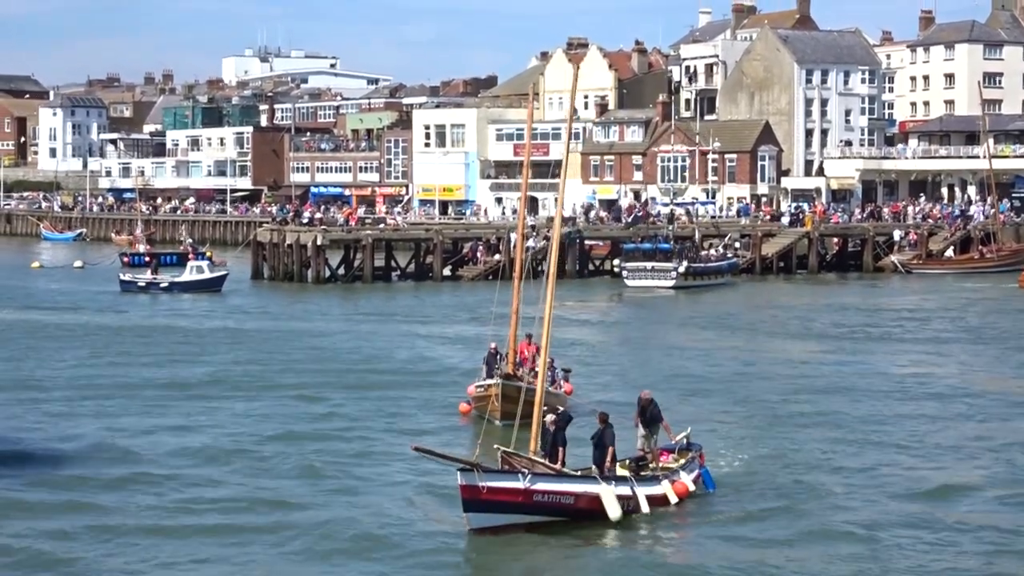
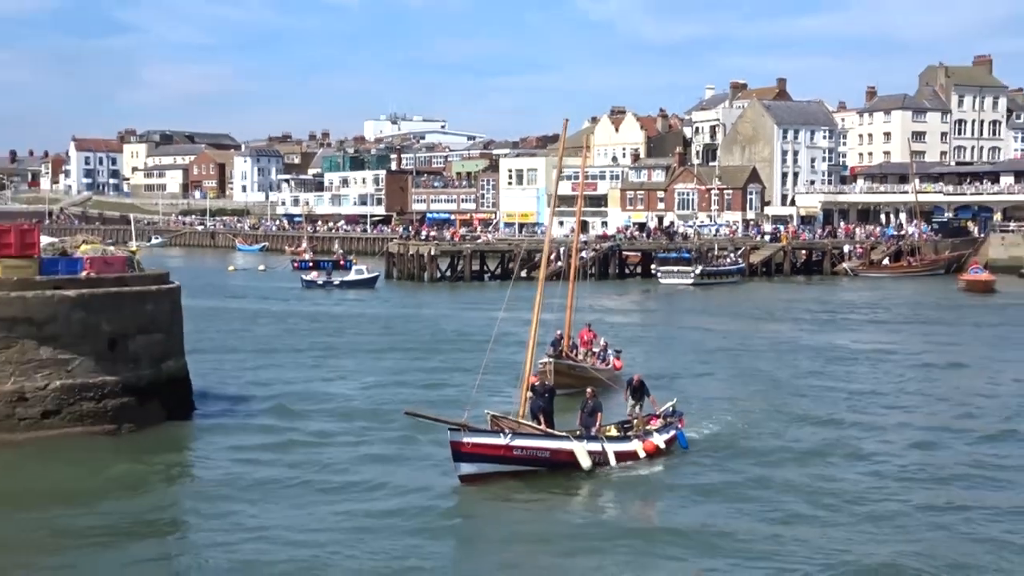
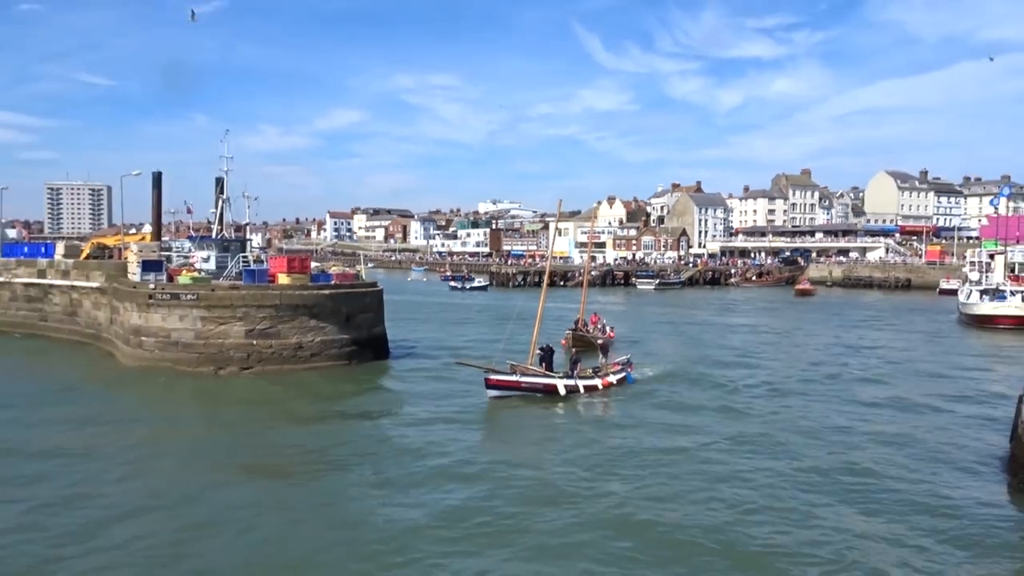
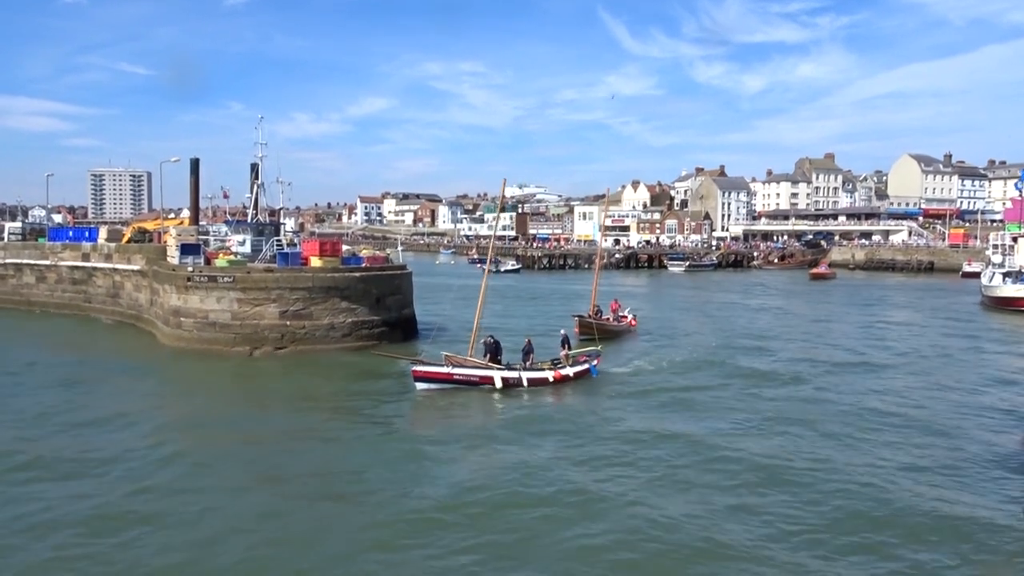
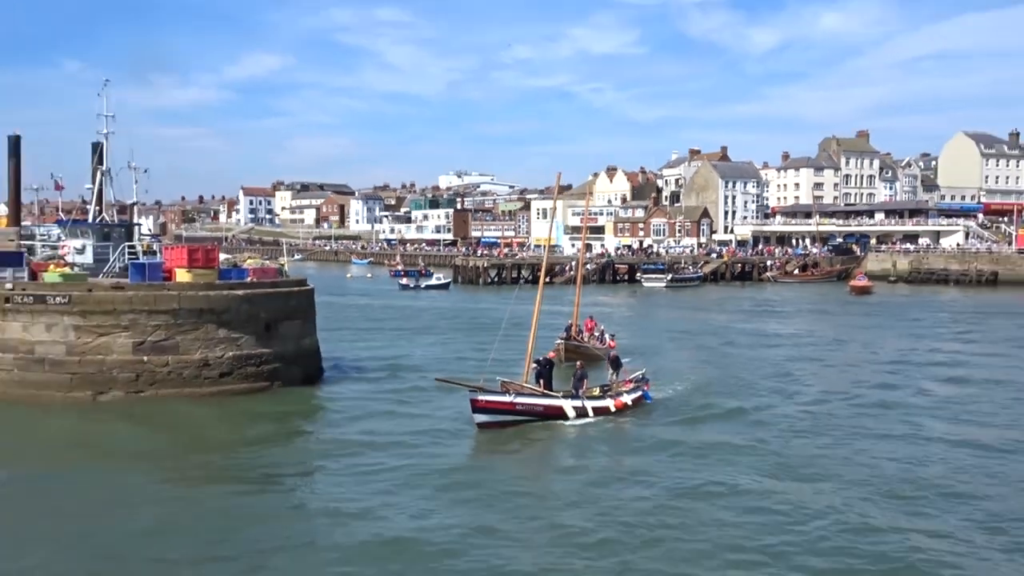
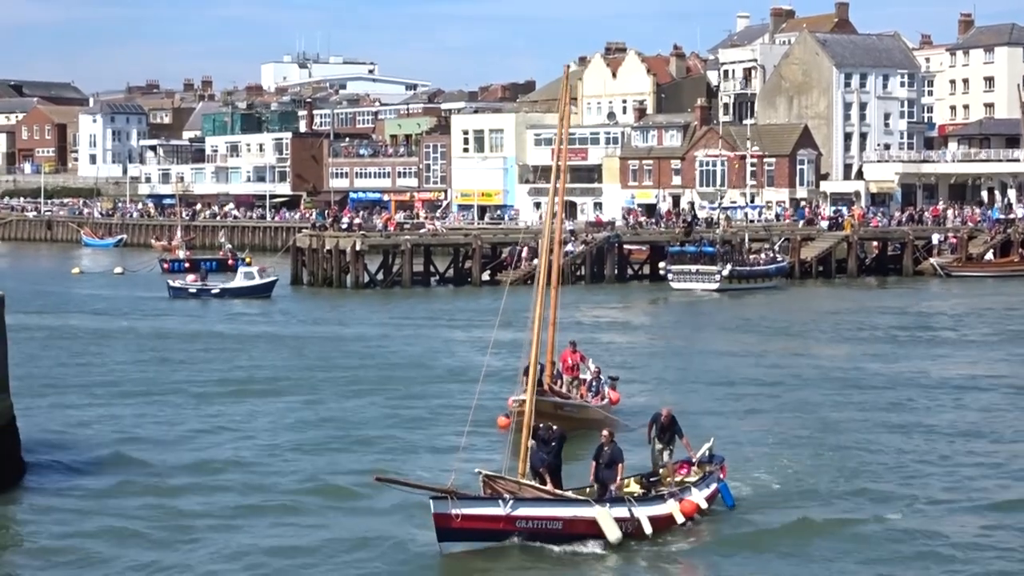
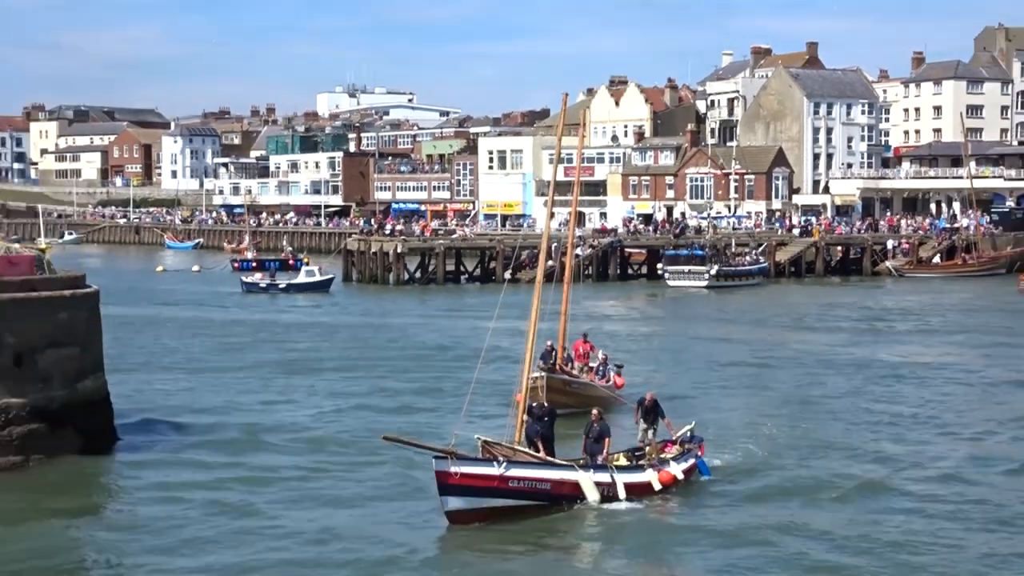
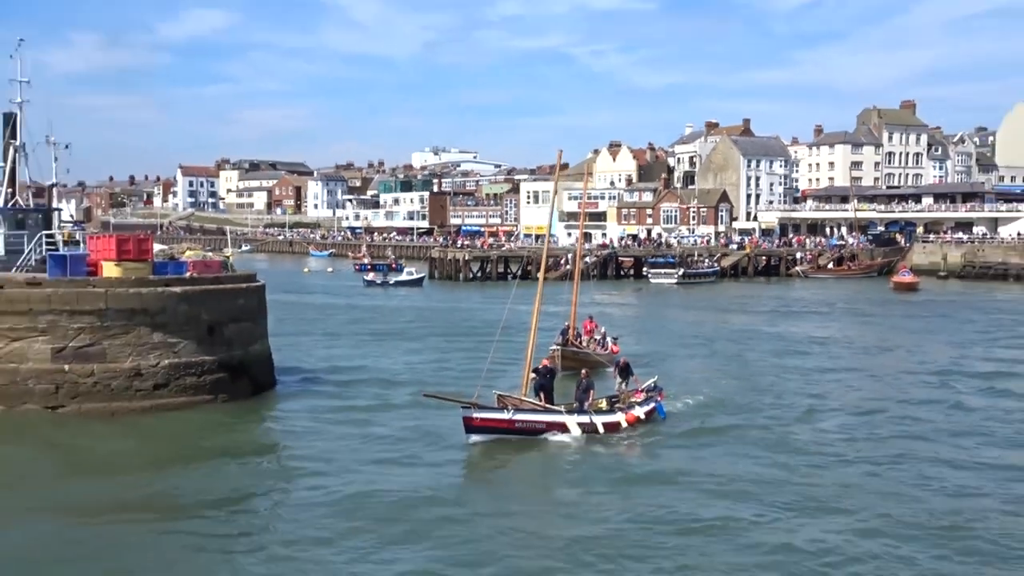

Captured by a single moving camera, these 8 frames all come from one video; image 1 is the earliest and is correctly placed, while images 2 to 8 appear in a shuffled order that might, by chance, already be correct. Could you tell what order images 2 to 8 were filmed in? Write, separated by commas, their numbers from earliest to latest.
6, 7, 2, 8, 5, 3, 4
